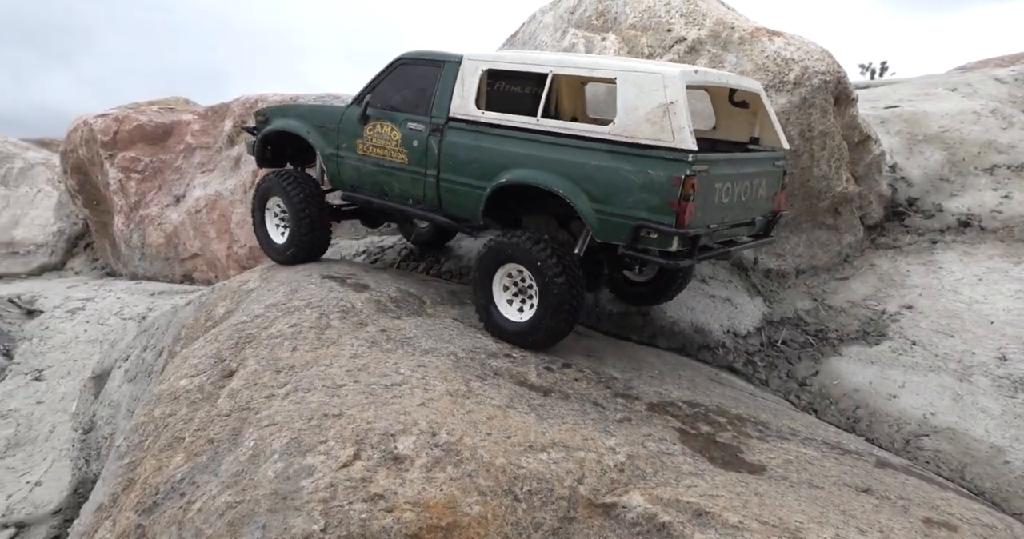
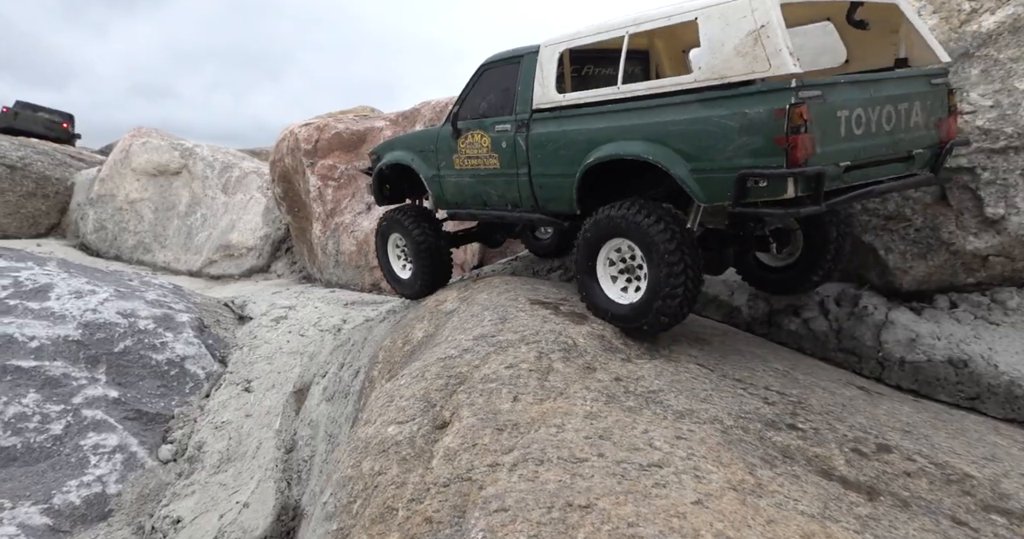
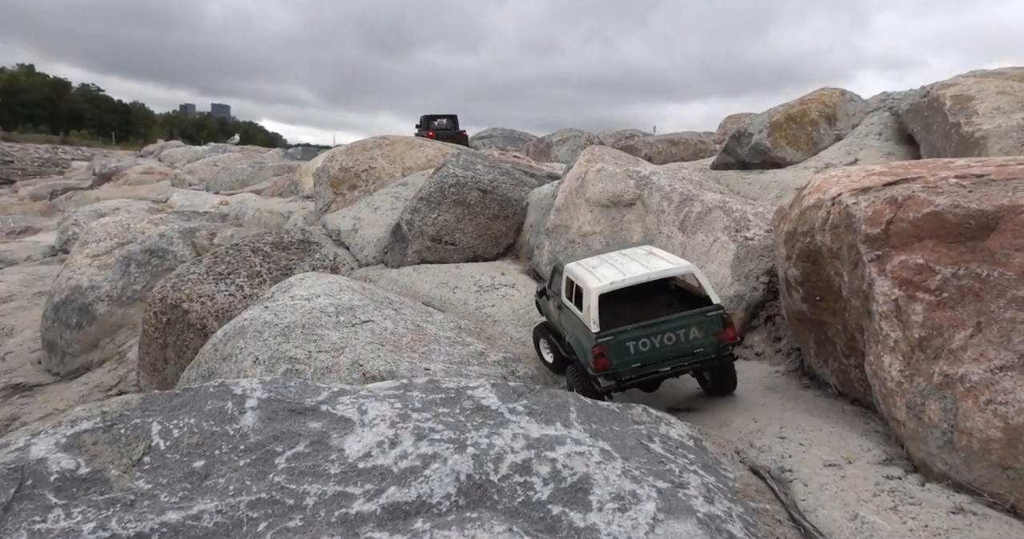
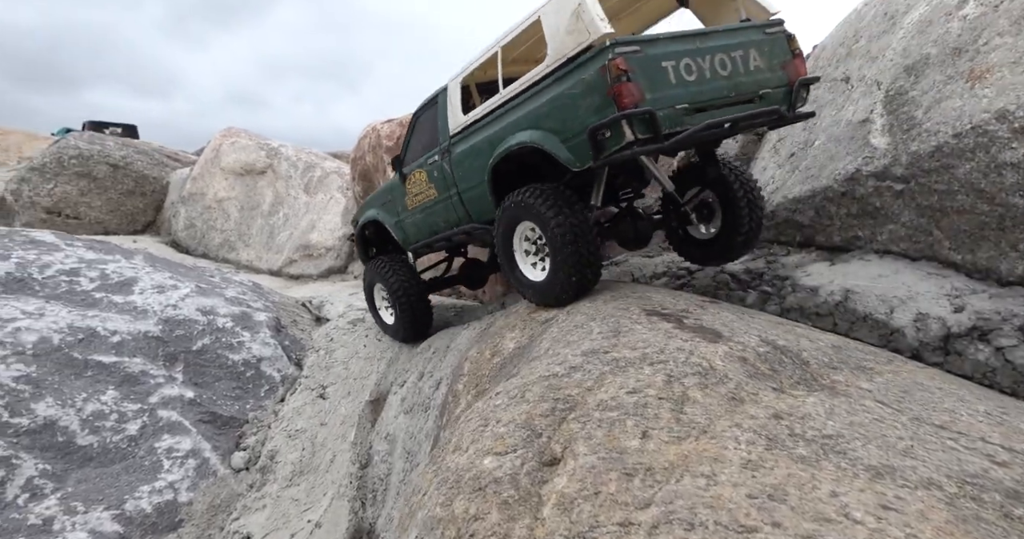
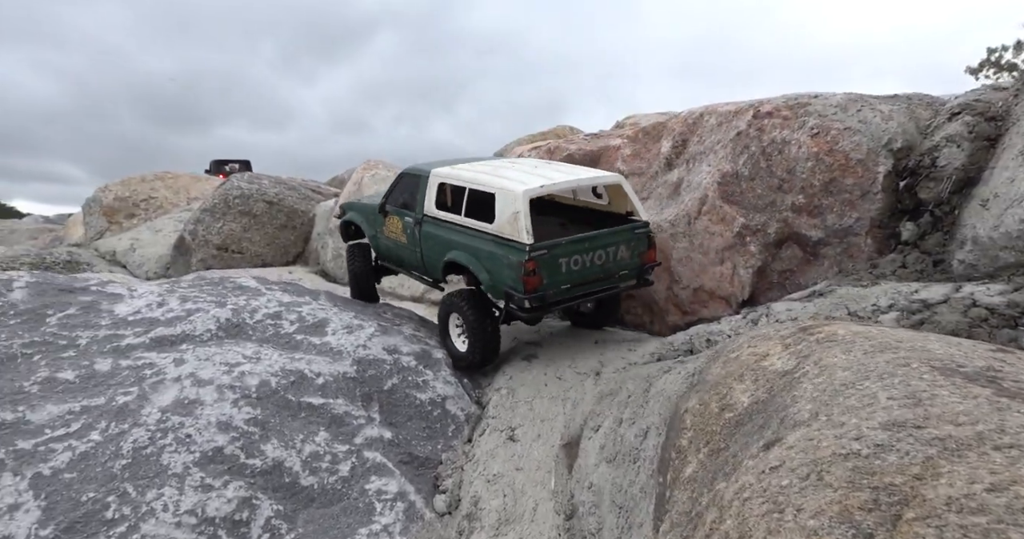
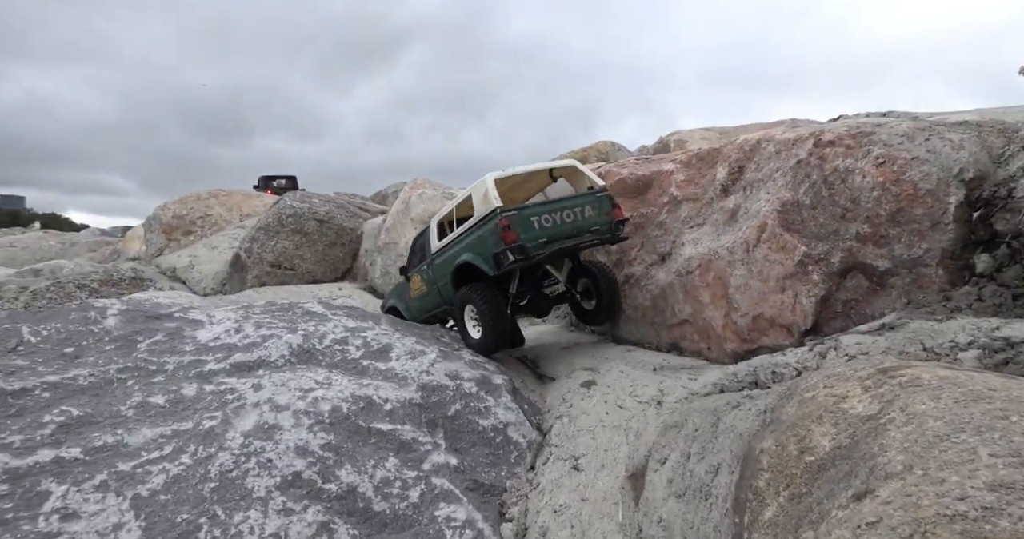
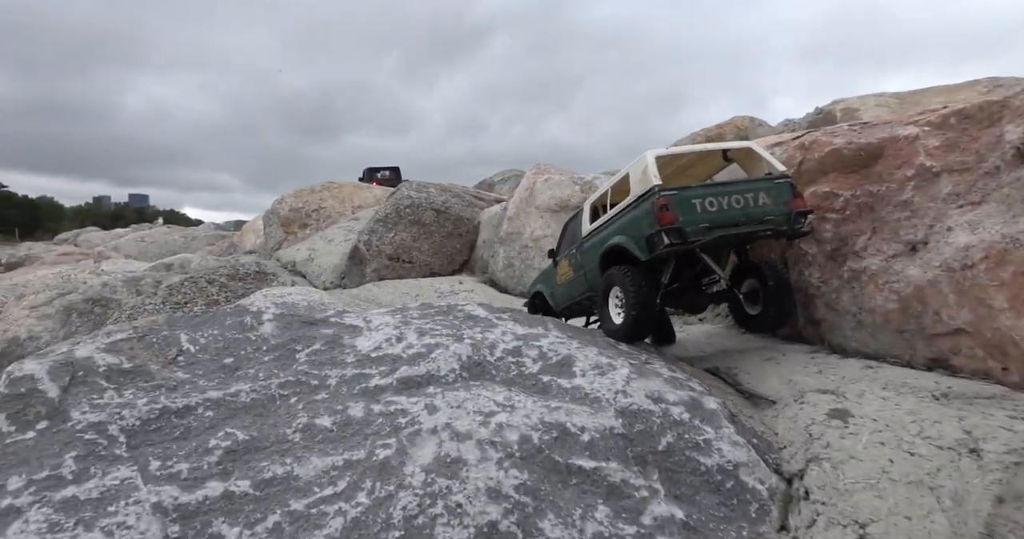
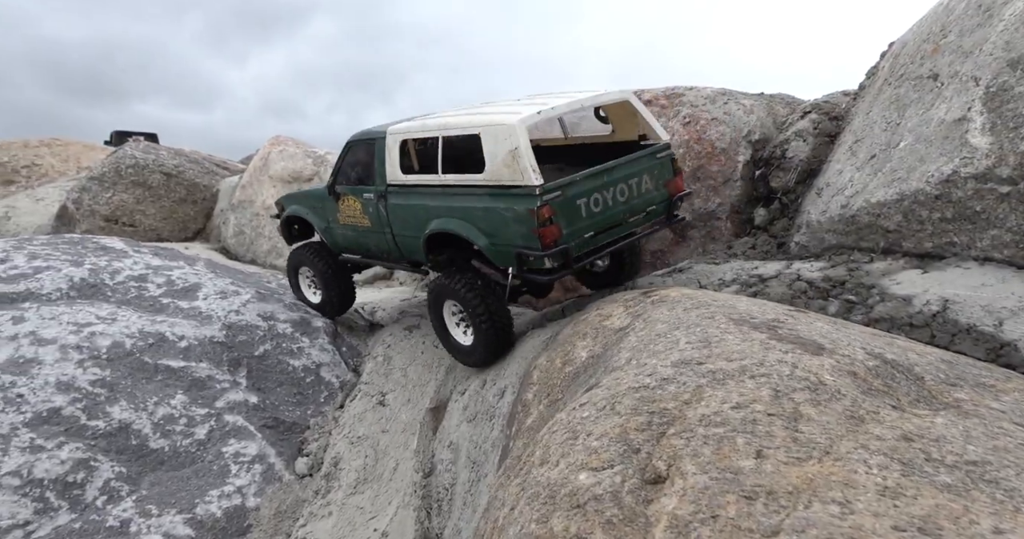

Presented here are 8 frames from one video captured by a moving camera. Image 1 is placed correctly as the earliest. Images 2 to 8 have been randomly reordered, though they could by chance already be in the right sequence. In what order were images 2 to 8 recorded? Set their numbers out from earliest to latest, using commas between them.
2, 4, 8, 5, 6, 7, 3
